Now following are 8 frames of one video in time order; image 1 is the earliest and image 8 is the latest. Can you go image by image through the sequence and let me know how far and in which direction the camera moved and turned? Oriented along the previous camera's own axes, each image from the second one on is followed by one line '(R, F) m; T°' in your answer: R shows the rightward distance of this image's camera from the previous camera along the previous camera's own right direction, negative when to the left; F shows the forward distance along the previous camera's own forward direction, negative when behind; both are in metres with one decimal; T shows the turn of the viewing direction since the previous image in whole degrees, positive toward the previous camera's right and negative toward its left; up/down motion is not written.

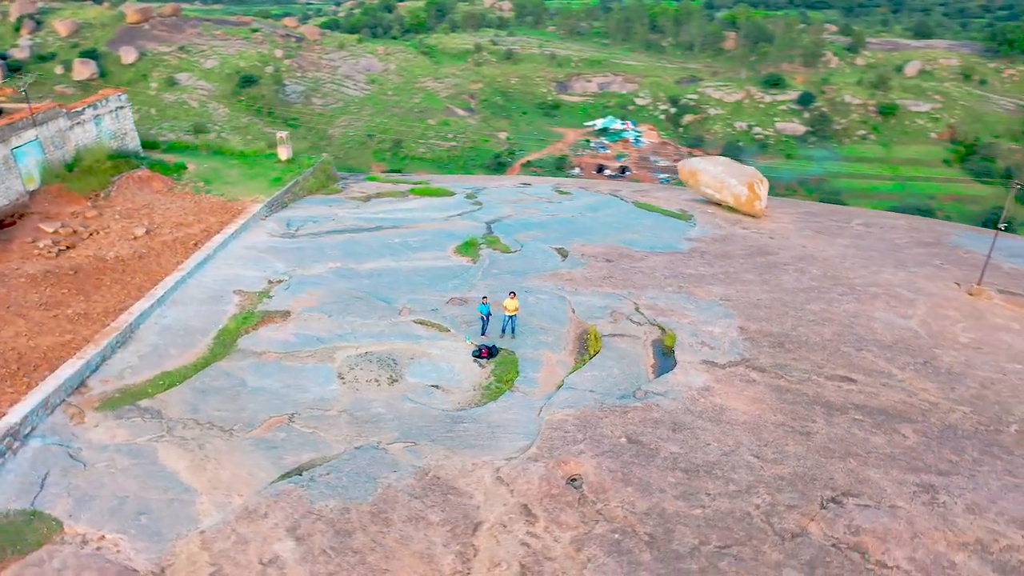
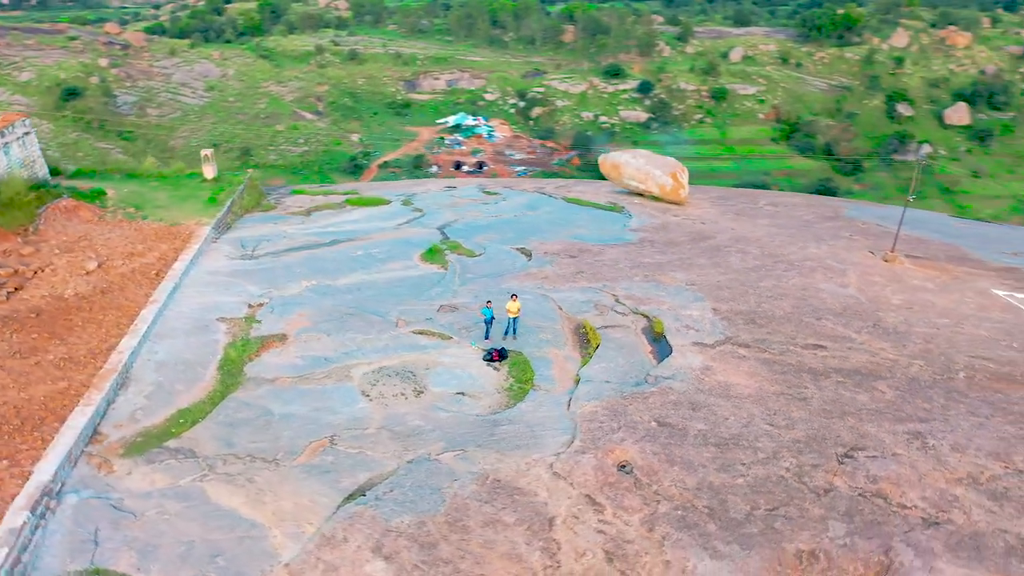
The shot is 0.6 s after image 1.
(-1.7, -0.1) m; +10°
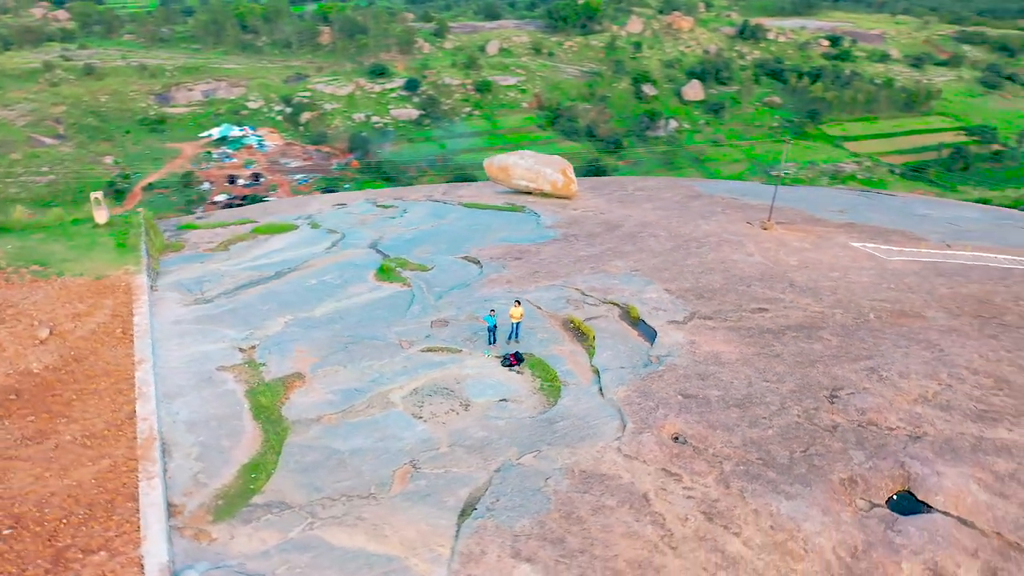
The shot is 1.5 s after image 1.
(-2.7, -0.1) m; +16°
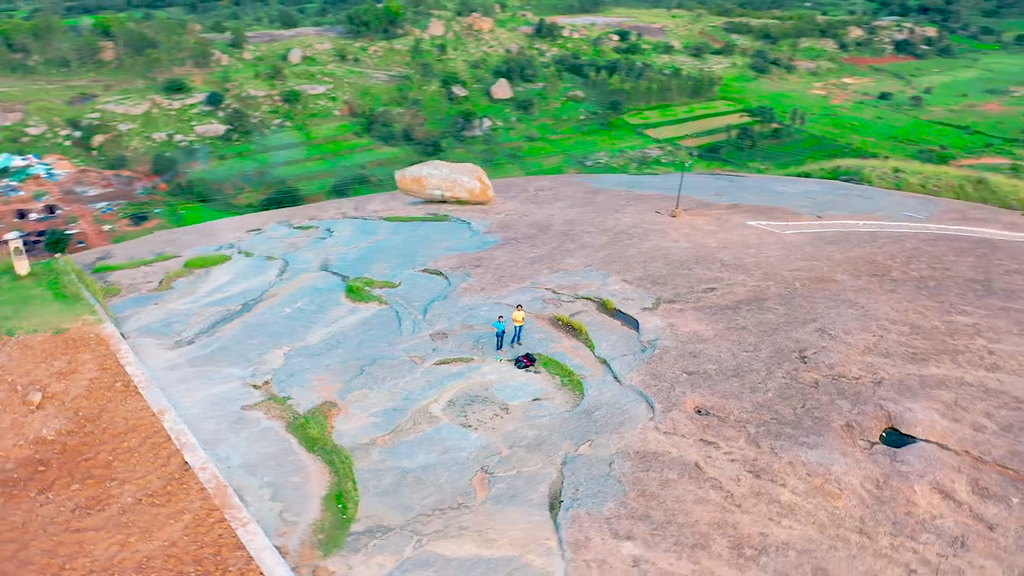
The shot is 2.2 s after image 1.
(-2.3, -0.2) m; +13°
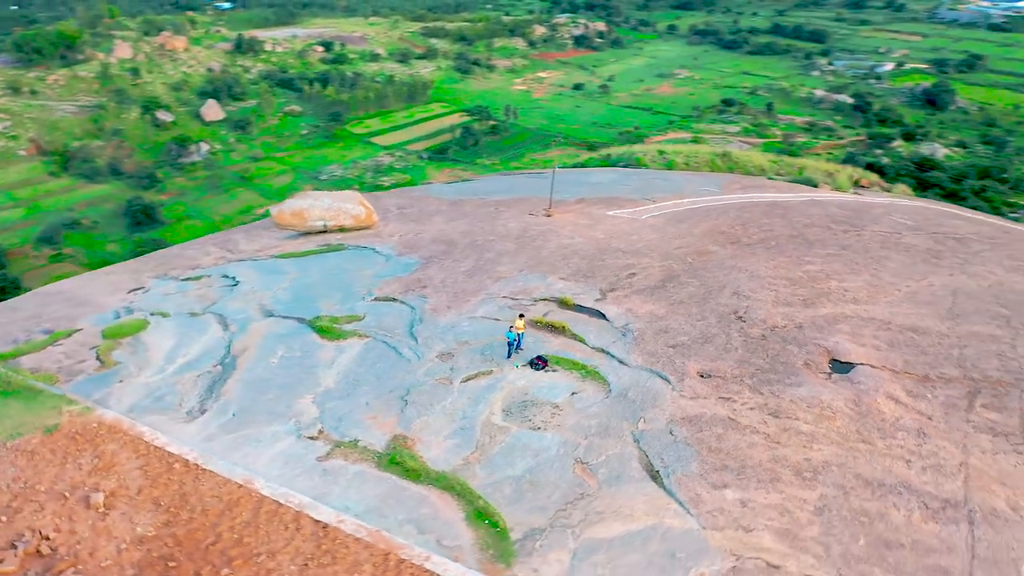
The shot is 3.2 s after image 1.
(-3.6, -0.2) m; +19°
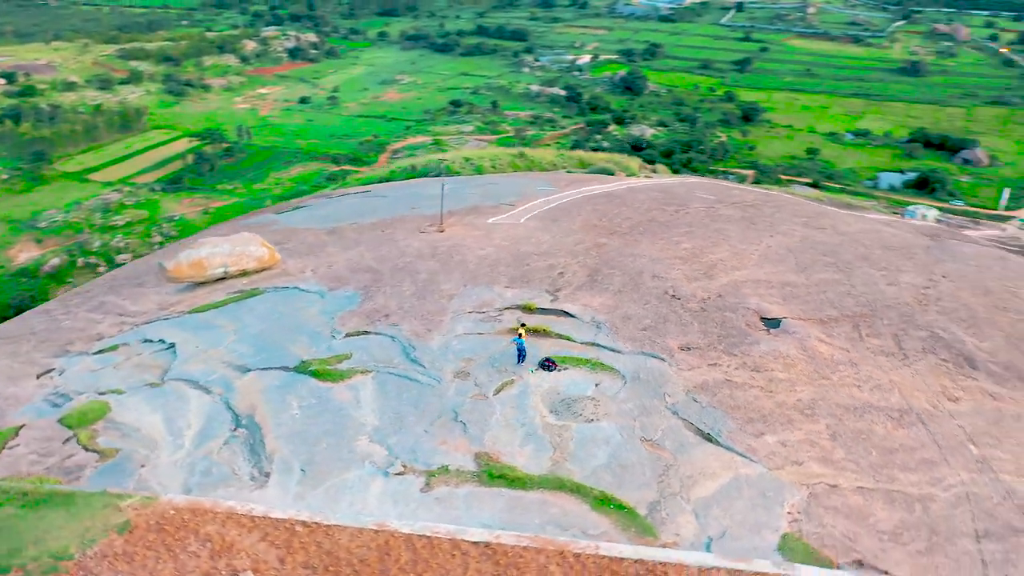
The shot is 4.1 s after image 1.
(-3.7, -0.2) m; +18°
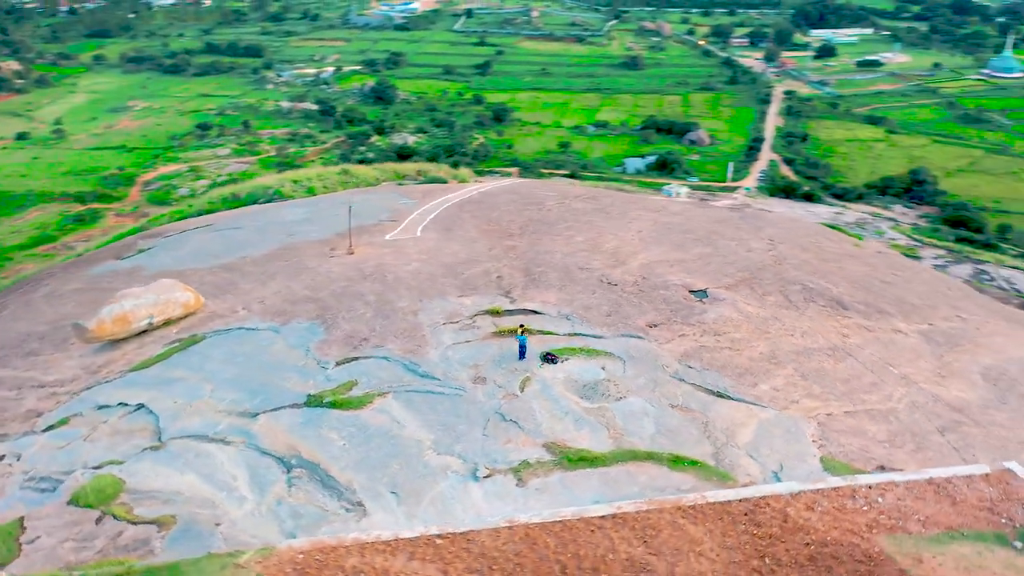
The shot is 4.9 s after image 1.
(-3.6, -0.3) m; +17°
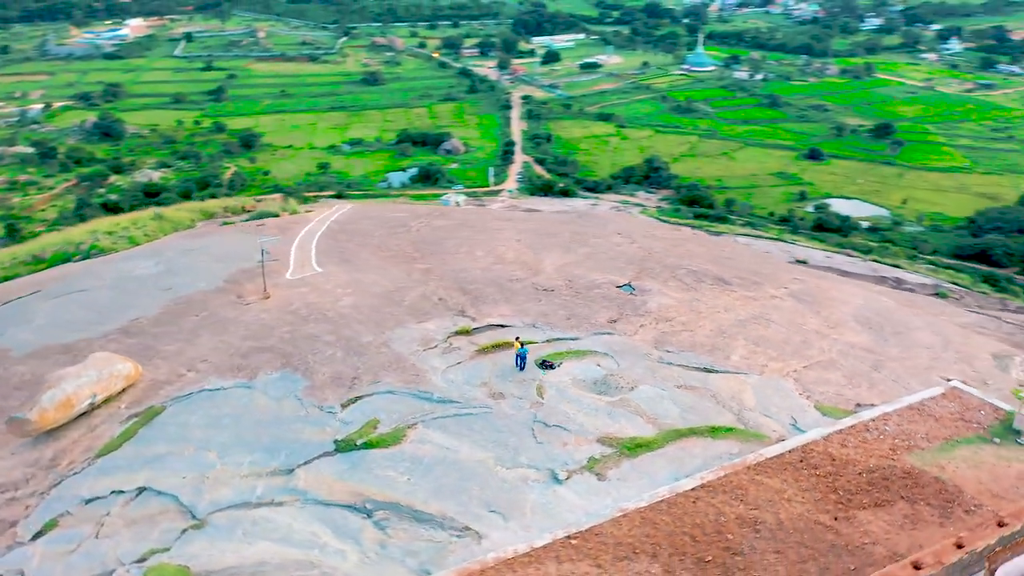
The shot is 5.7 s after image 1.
(-3.8, -0.1) m; +17°
